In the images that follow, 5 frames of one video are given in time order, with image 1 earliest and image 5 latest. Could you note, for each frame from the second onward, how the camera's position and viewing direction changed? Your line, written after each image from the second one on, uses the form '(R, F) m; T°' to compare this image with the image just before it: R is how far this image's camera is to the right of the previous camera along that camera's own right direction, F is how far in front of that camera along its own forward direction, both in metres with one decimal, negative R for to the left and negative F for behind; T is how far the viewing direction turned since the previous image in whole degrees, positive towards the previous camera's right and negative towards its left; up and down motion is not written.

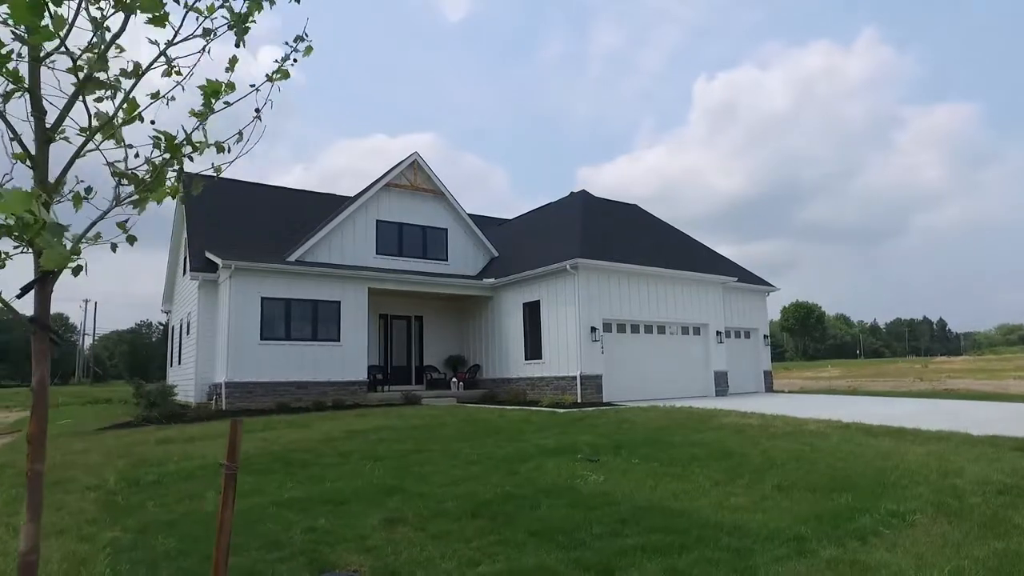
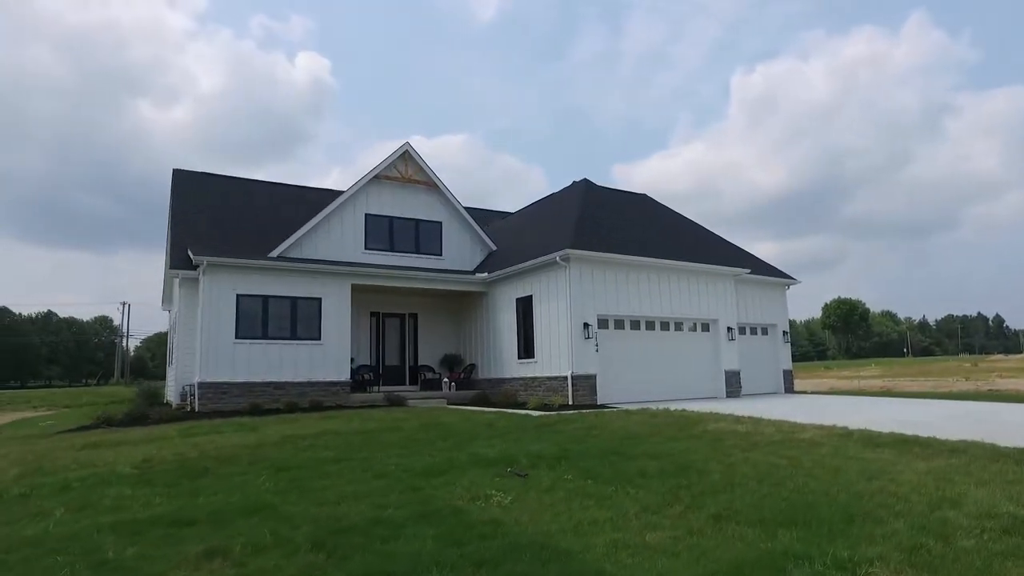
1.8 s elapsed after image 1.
(+1.3, +1.1) m; -4°
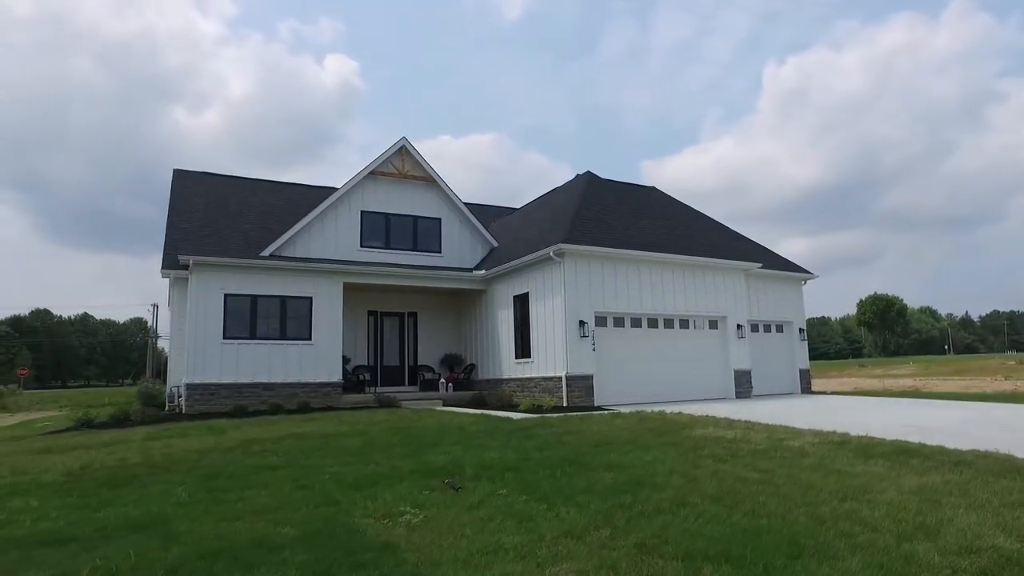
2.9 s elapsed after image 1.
(+0.9, +0.6) m; -3°
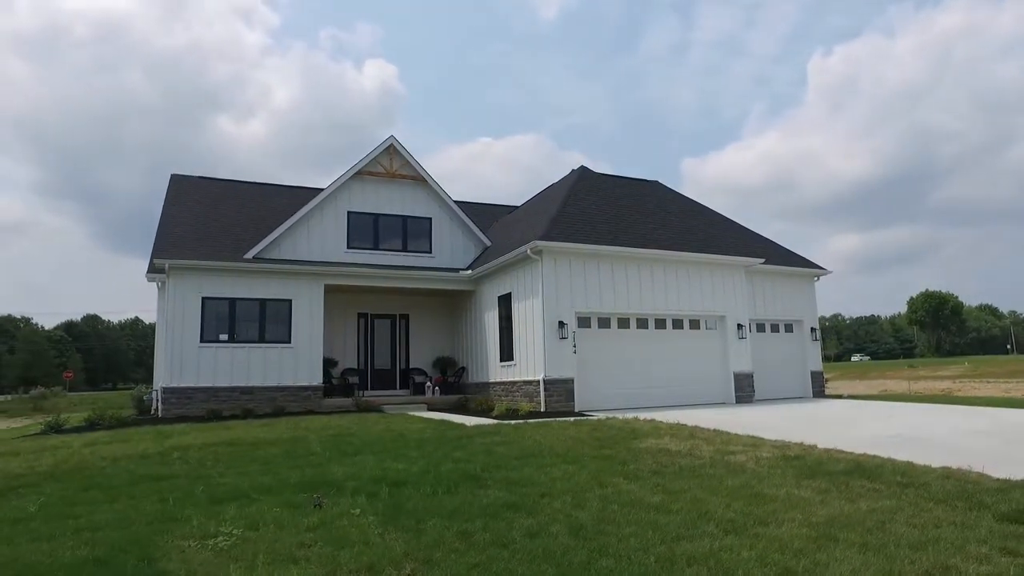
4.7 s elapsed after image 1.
(+1.5, +0.7) m; -4°
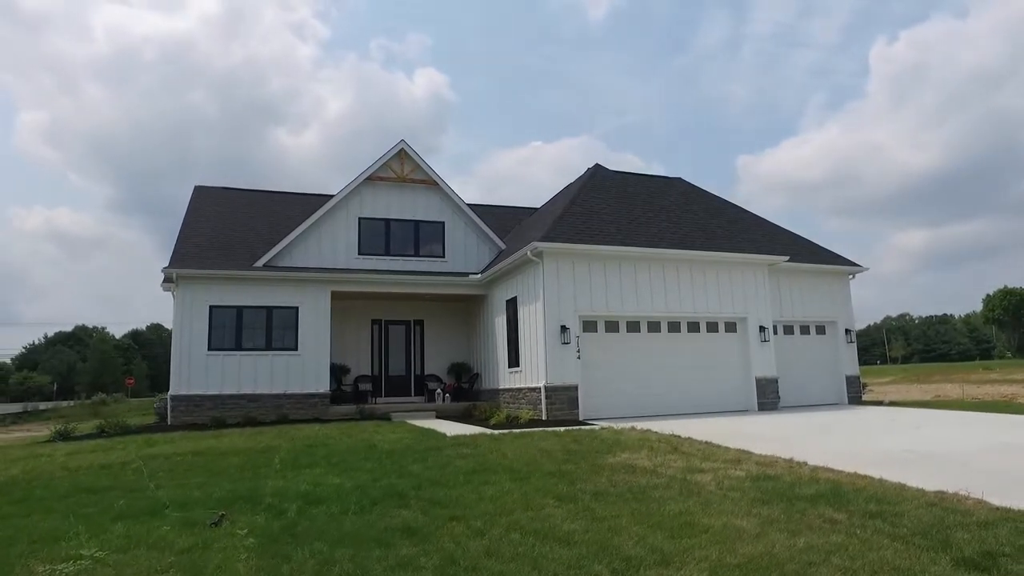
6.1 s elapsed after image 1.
(+1.2, +0.5) m; -5°
